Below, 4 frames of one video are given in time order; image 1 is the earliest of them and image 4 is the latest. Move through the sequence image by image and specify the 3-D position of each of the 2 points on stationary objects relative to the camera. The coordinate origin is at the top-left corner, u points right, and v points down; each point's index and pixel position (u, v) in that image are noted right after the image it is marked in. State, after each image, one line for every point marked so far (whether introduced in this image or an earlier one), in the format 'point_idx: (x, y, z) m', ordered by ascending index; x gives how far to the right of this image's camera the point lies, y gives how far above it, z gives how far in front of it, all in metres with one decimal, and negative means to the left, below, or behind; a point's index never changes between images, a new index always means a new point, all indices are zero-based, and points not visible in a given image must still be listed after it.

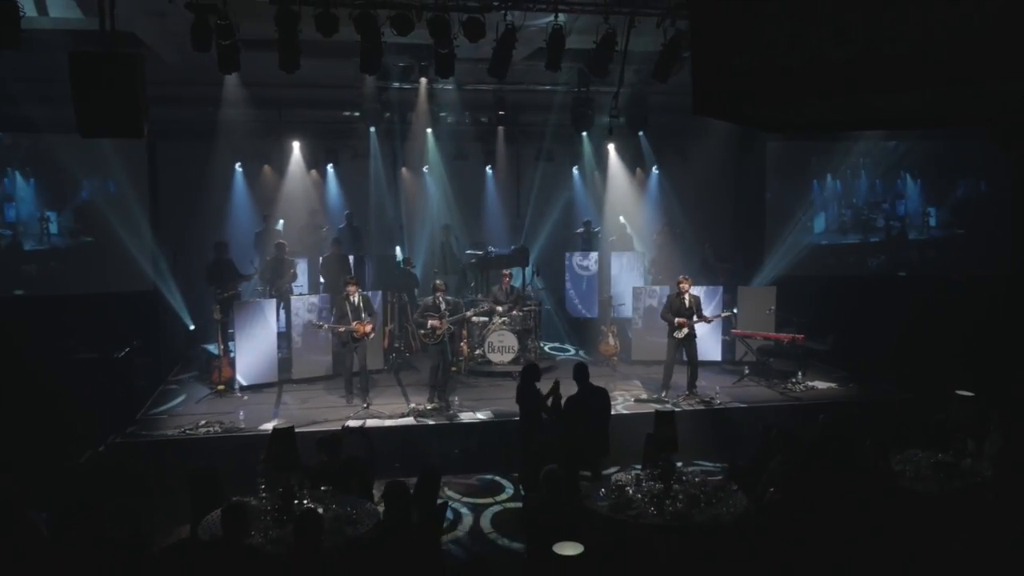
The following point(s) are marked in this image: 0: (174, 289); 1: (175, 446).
0: (-5.6, -0.1, +14.9) m
1: (-3.1, -1.4, +8.1) m
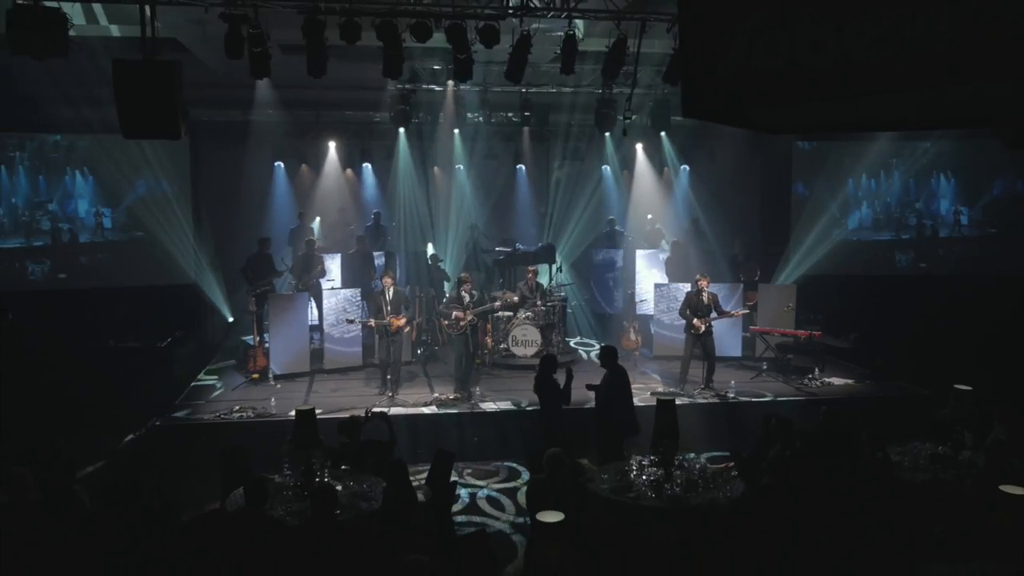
0: (-5.2, 0.0, +15.5) m
1: (-2.9, -1.4, +8.6) m
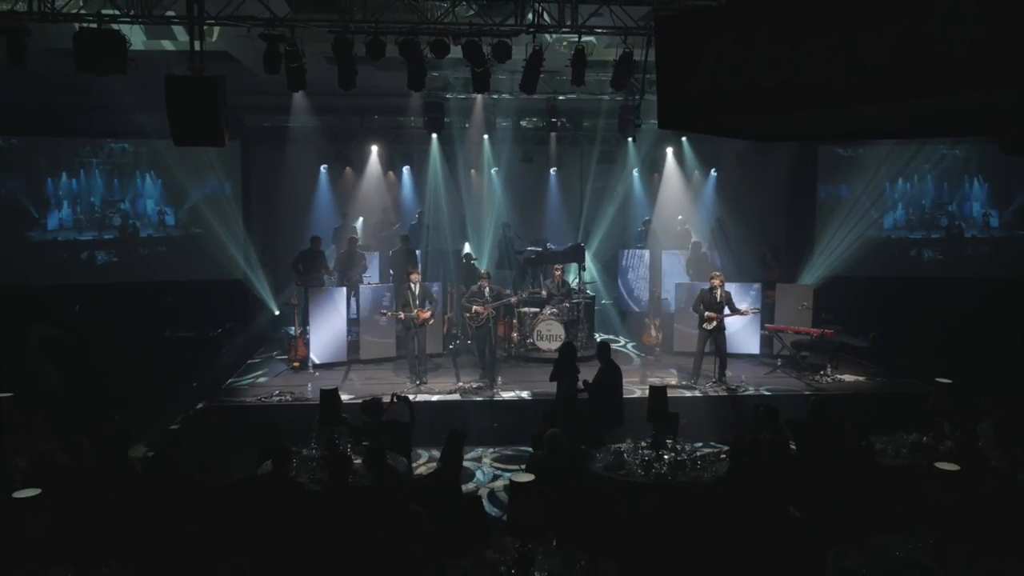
0: (-4.6, +0.1, +16.5) m
1: (-2.8, -1.3, +9.4) m
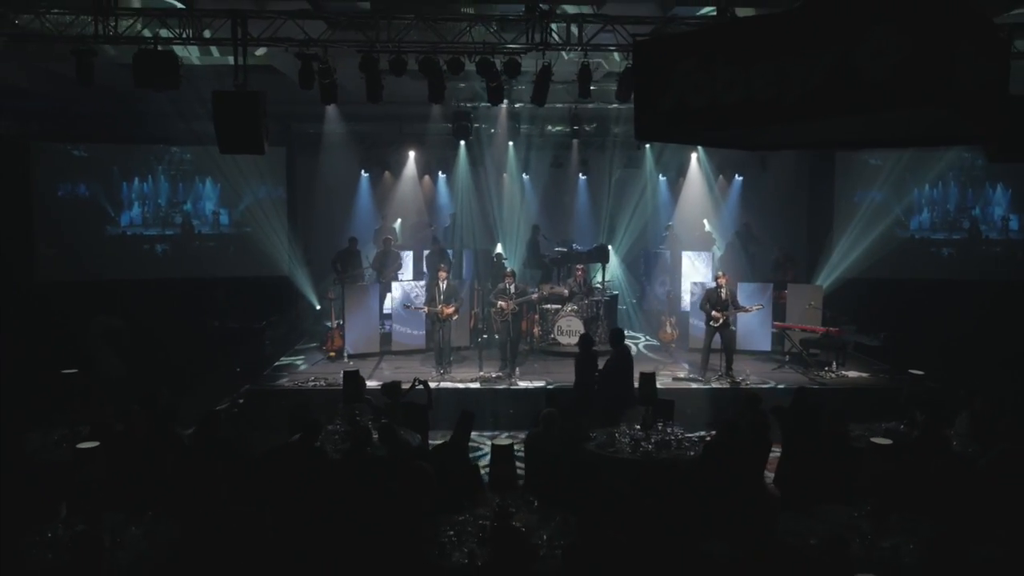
0: (-4.0, +0.2, +17.5) m
1: (-2.6, -1.2, +10.4) m
